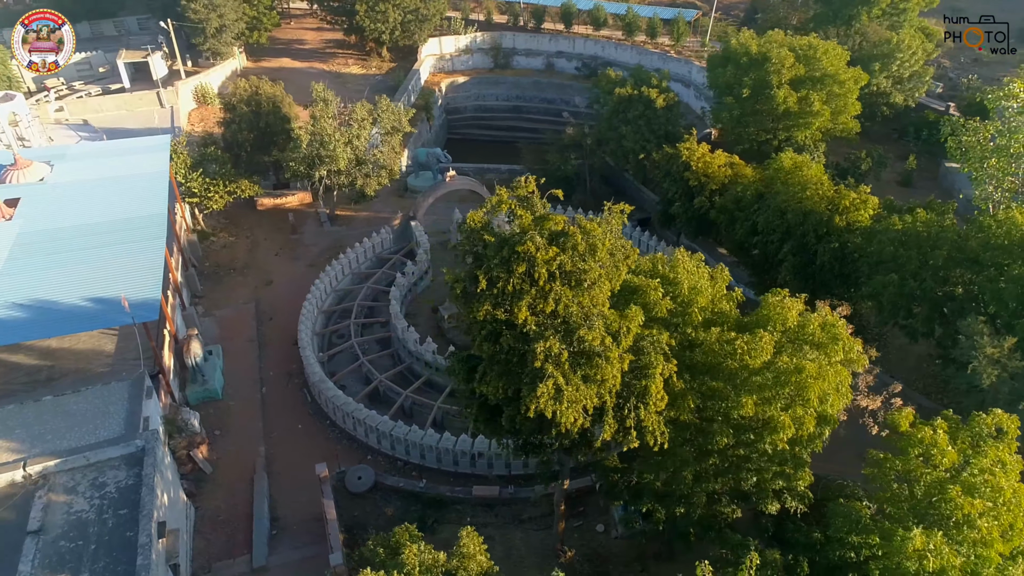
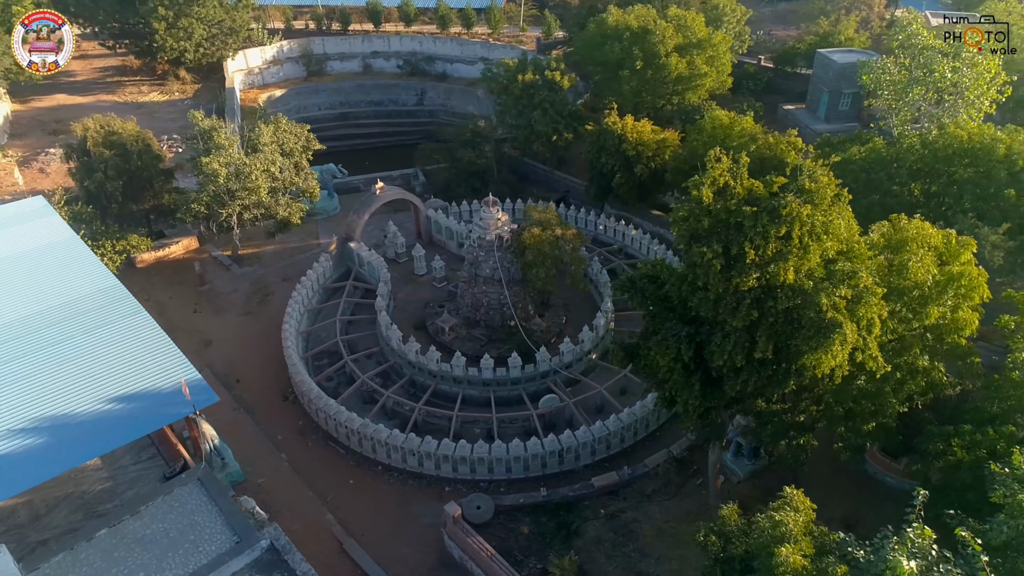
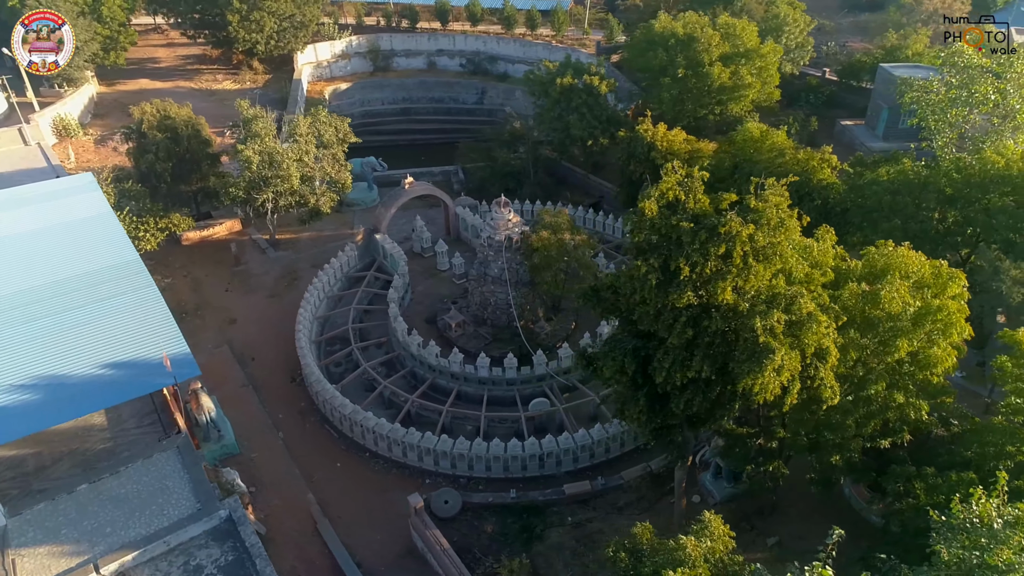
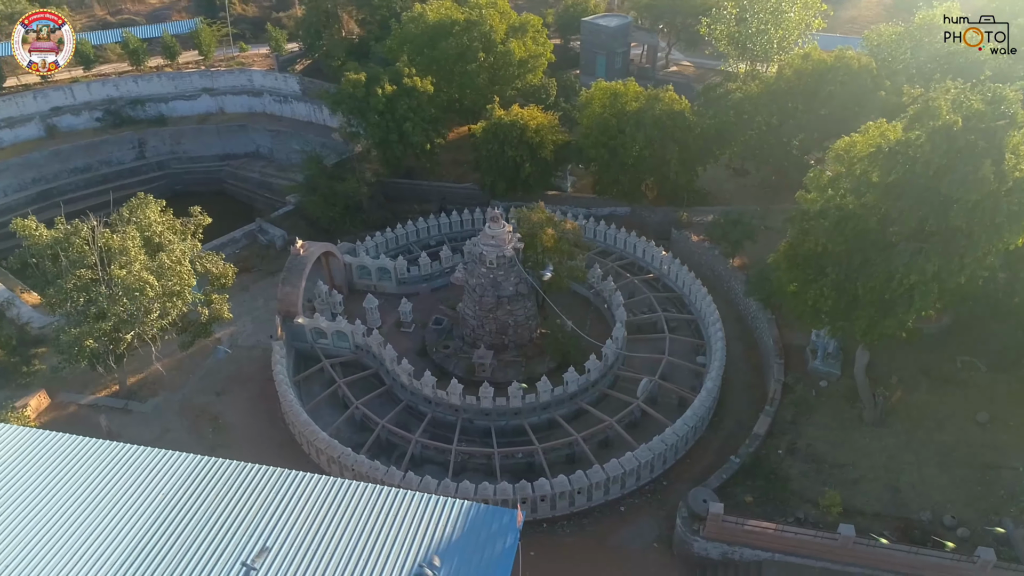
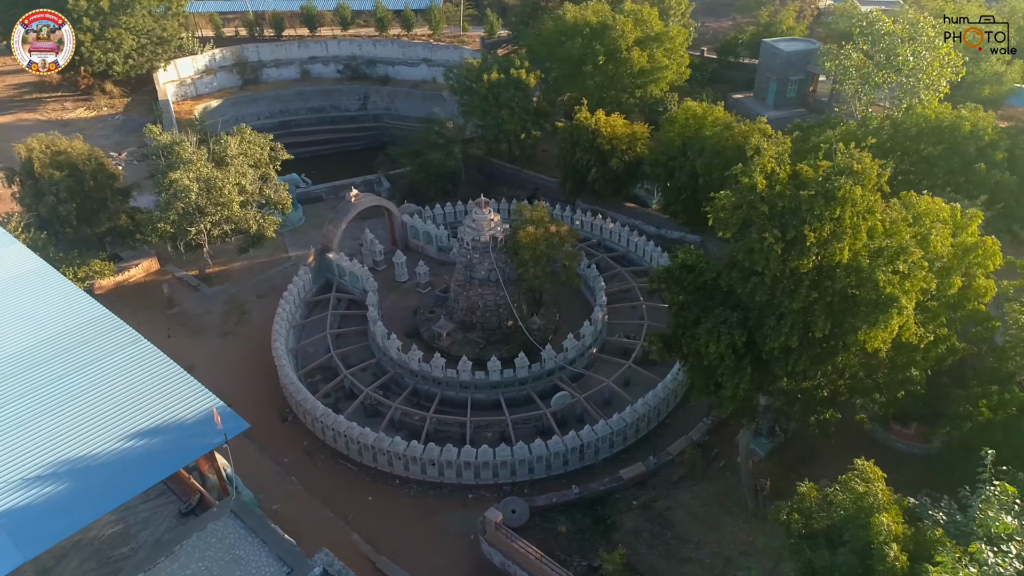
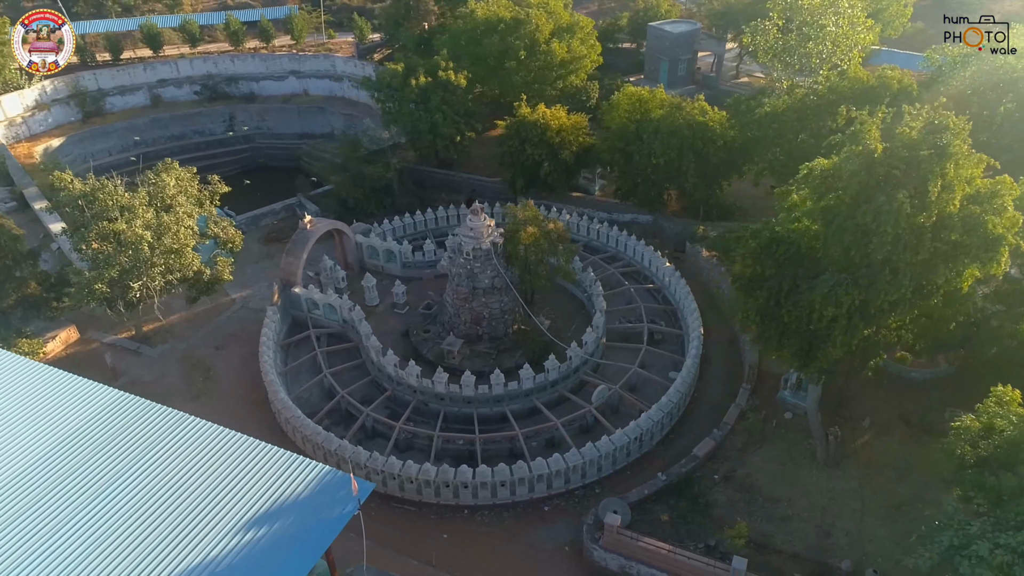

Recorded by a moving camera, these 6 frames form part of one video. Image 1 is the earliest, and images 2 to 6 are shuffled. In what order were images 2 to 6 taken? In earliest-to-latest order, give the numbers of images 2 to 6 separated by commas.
3, 2, 5, 6, 4
